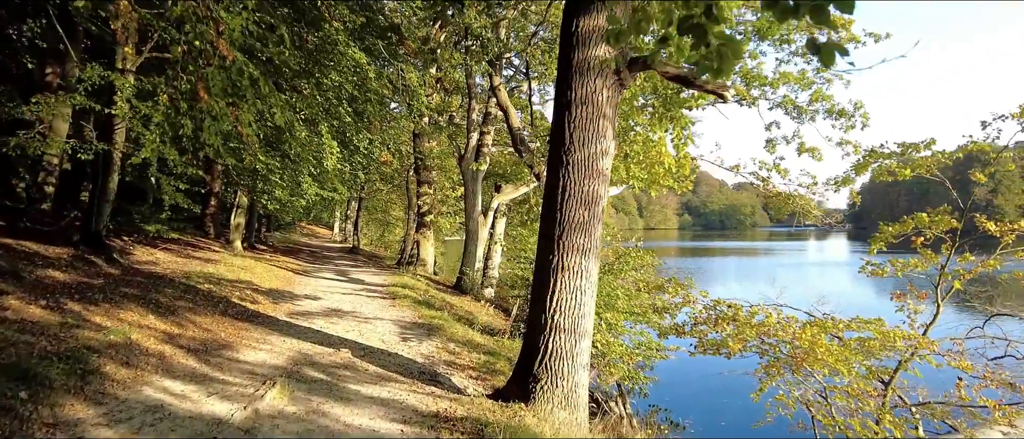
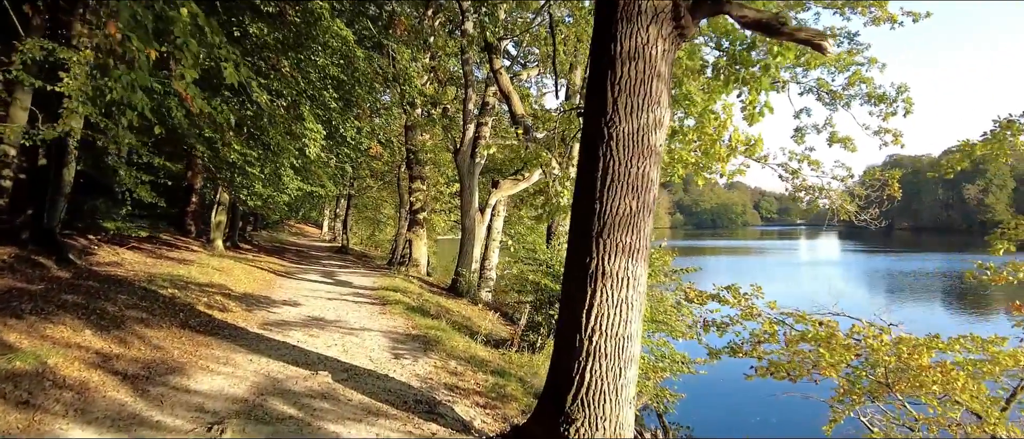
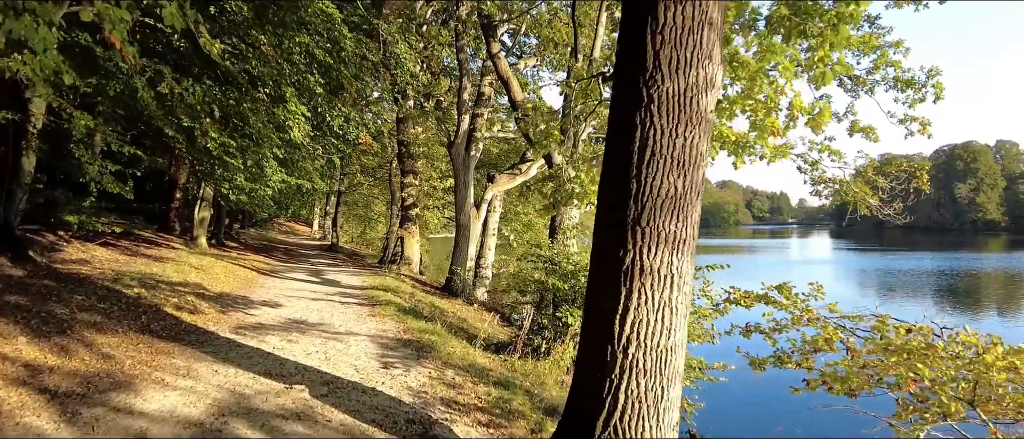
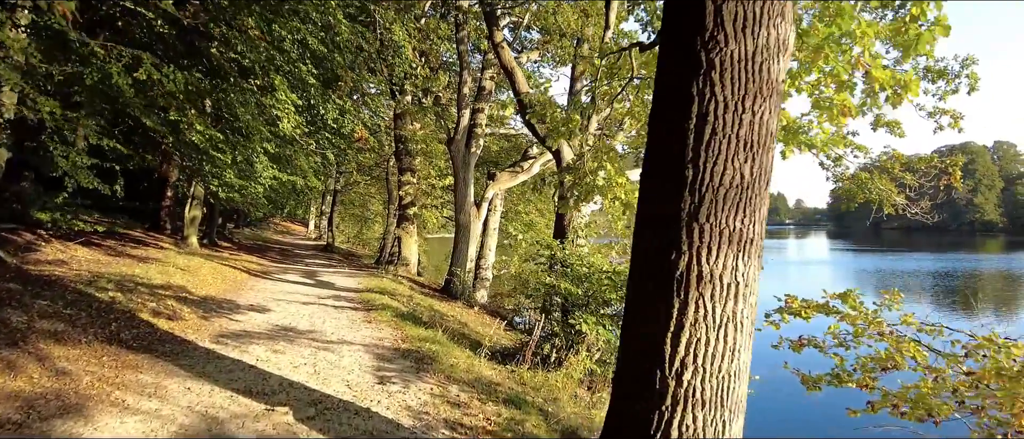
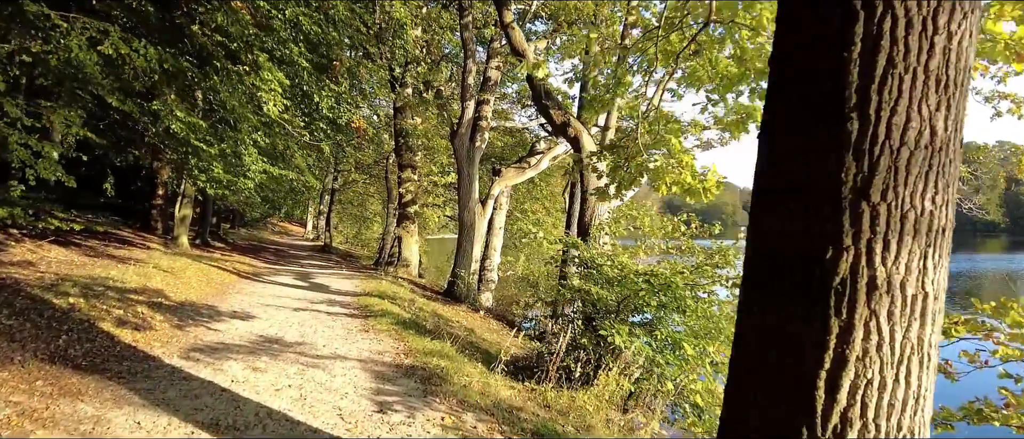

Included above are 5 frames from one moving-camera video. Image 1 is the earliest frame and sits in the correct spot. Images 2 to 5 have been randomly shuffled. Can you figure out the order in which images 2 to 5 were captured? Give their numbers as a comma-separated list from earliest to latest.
2, 3, 4, 5
